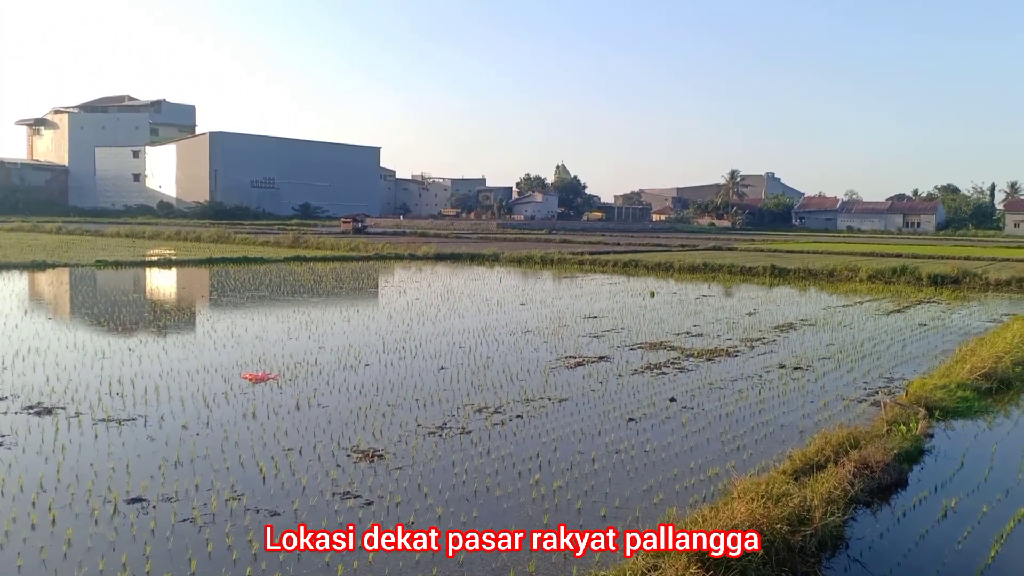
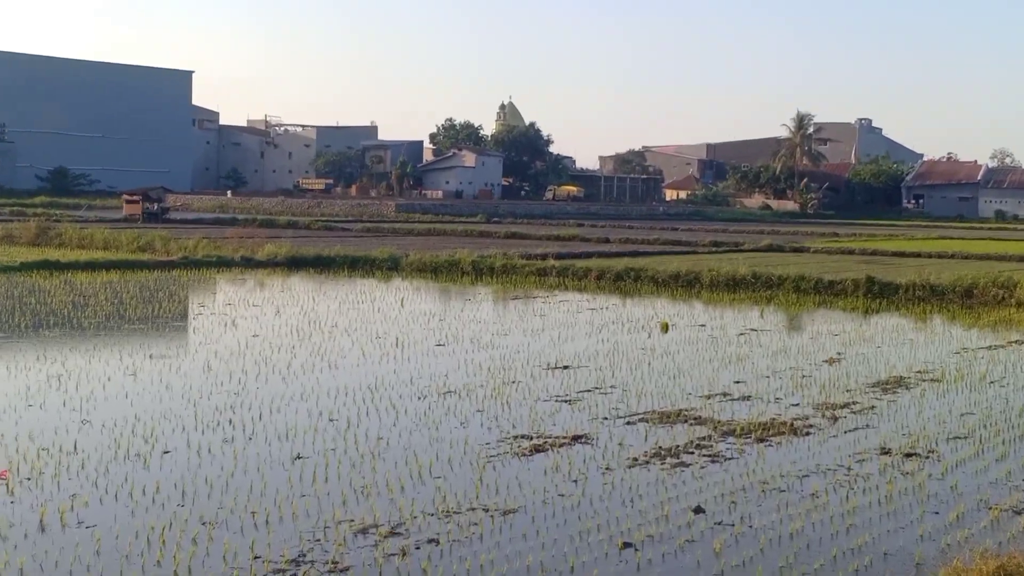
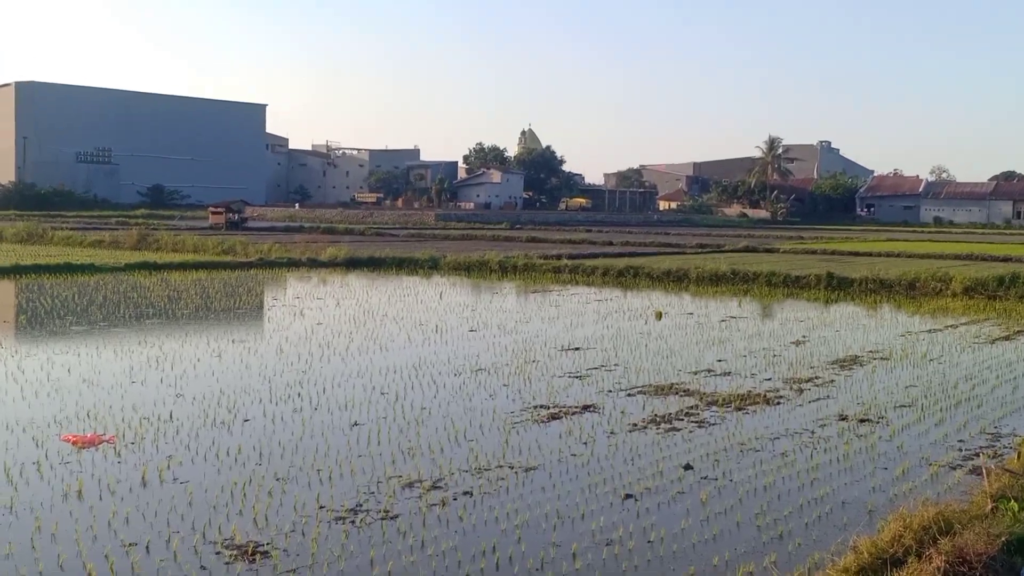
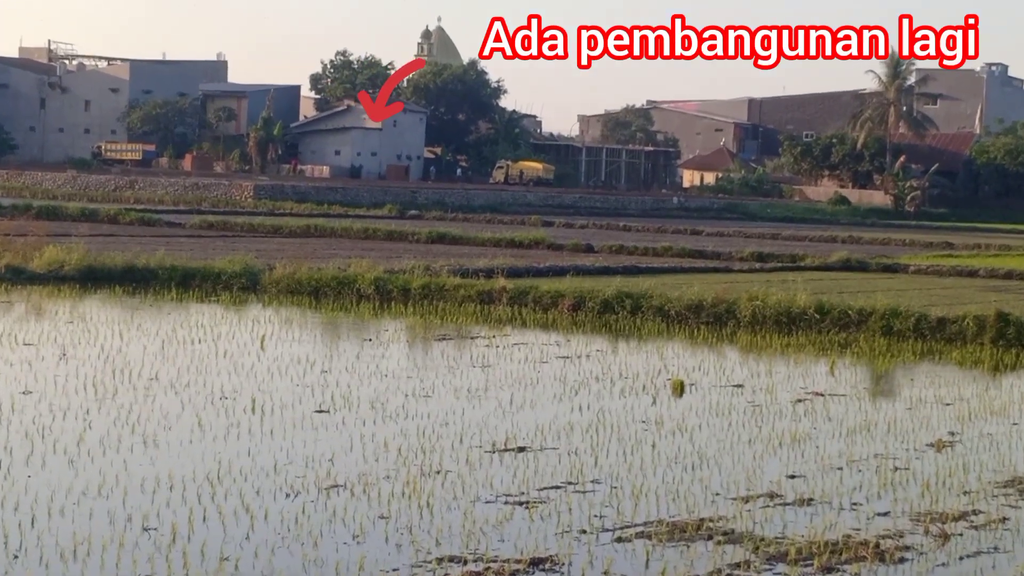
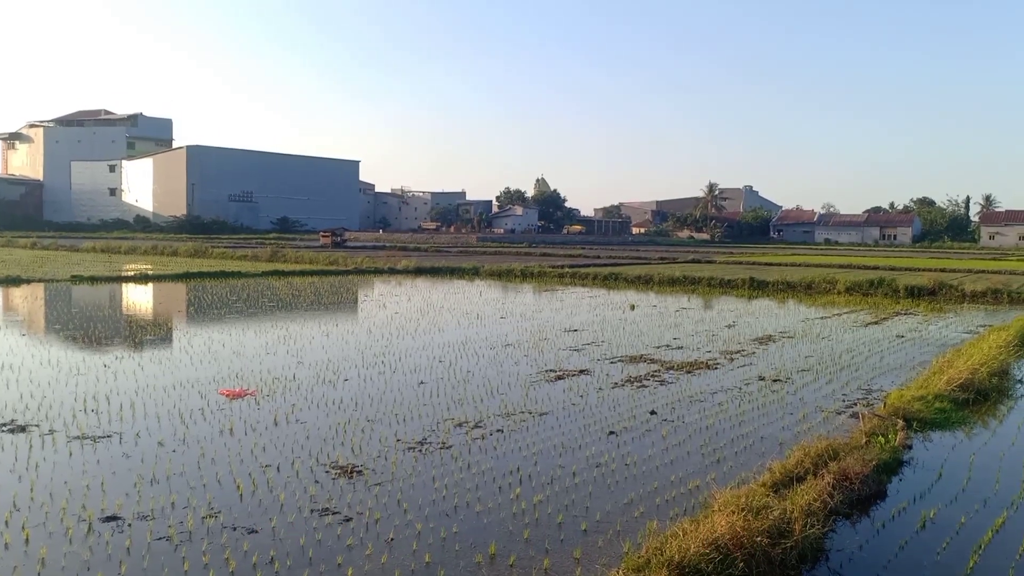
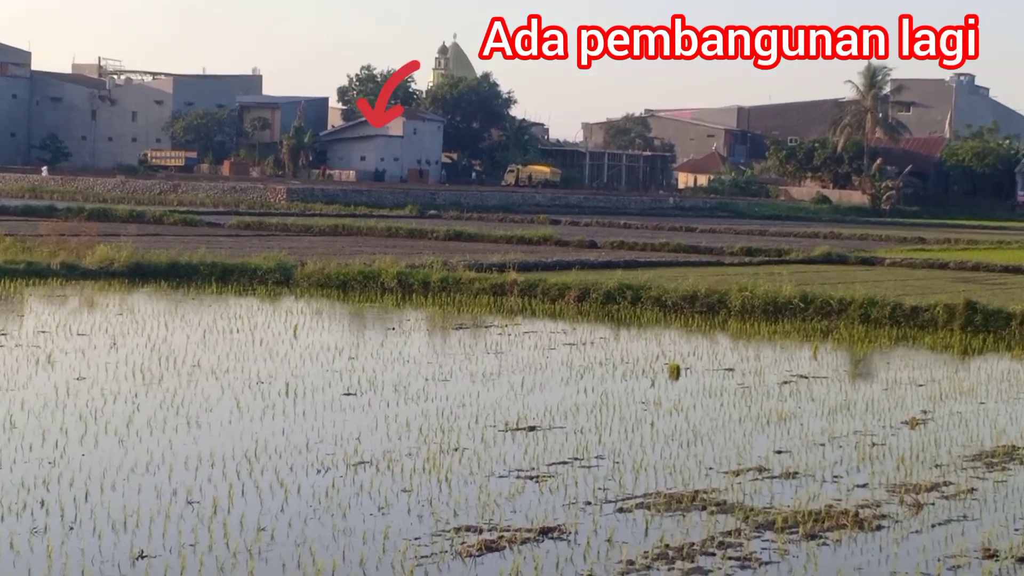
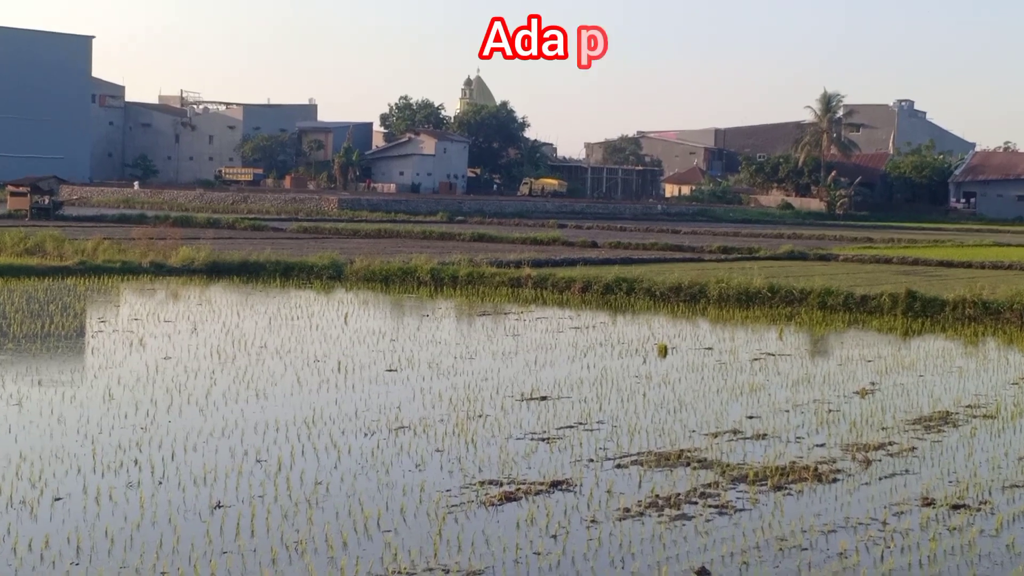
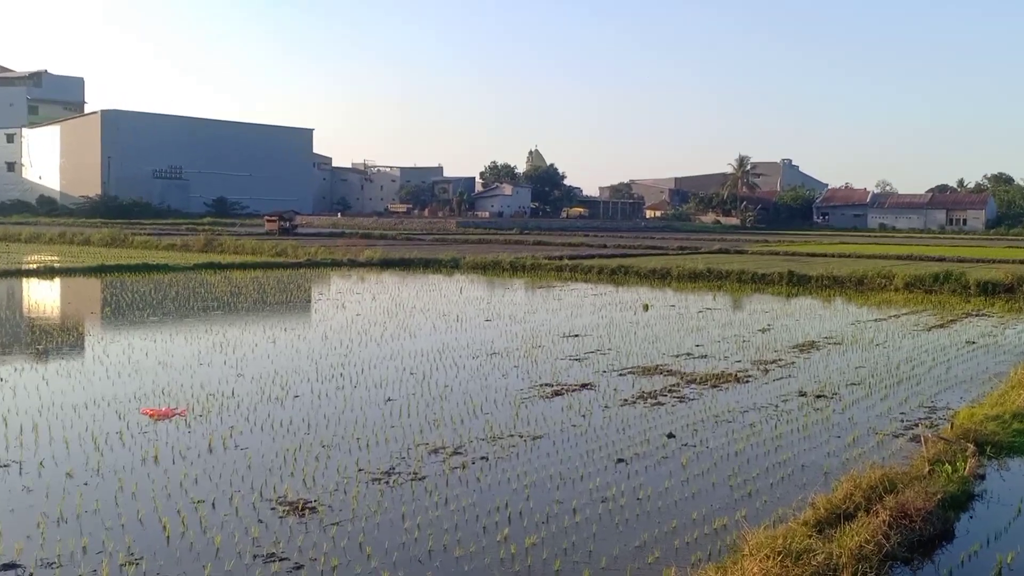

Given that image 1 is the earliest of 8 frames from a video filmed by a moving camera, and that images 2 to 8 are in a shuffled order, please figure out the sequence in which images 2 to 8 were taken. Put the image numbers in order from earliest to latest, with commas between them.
5, 8, 3, 2, 7, 6, 4
